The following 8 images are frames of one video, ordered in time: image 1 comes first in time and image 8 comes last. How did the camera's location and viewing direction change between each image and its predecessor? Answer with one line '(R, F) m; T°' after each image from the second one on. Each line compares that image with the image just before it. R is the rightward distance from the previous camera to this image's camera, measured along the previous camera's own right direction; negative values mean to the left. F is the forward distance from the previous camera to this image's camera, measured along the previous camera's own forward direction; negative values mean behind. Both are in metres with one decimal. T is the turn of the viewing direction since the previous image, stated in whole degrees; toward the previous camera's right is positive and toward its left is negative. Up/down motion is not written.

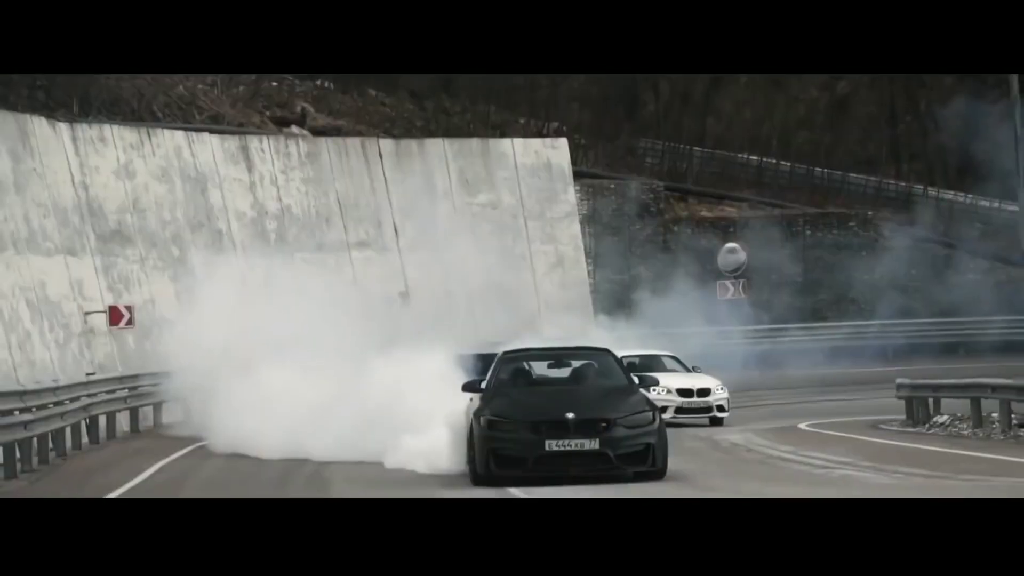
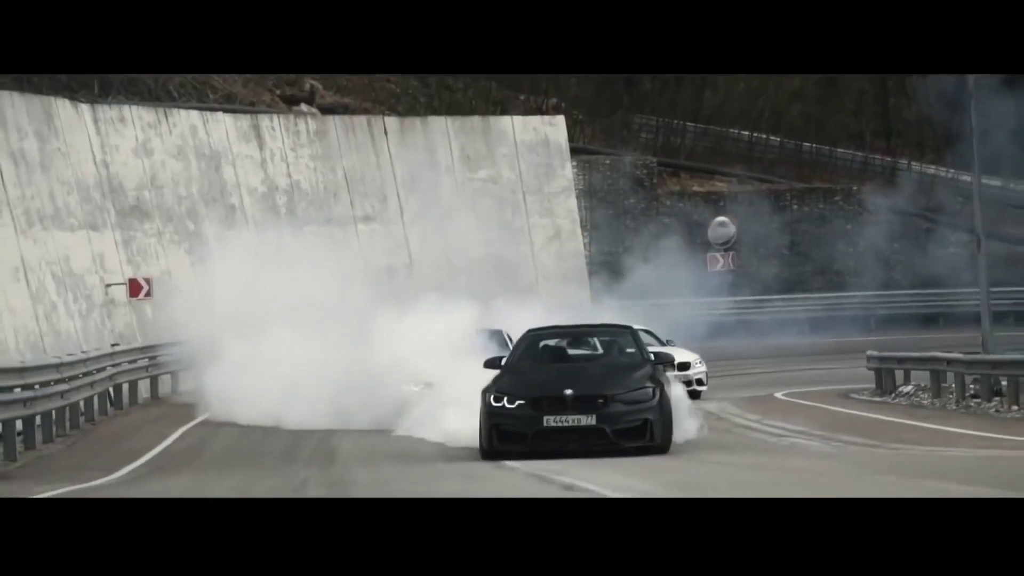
(+0.1, -1.7) m; 0°
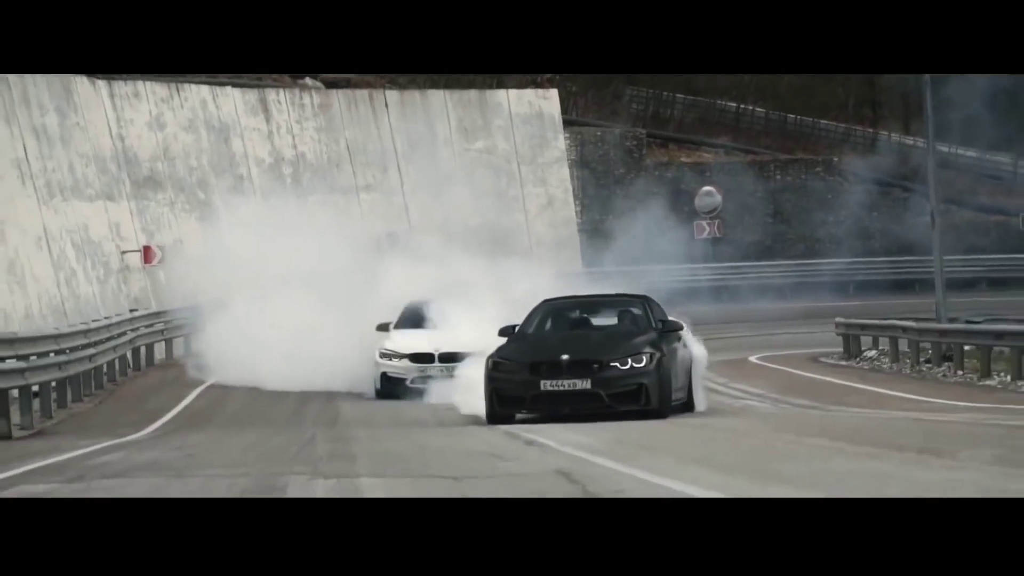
(+0.1, -1.8) m; 0°
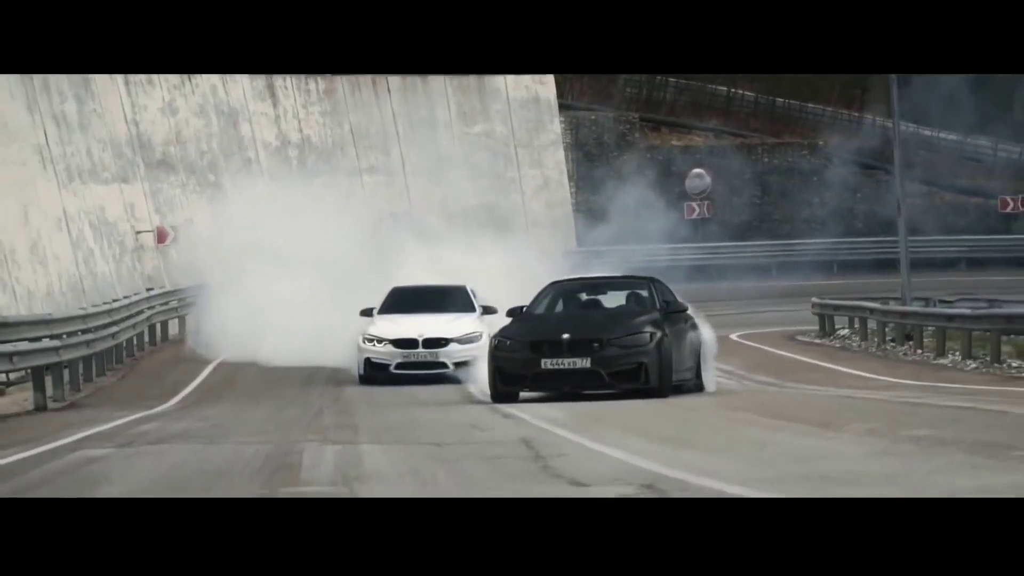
(+0.1, -1.7) m; 0°
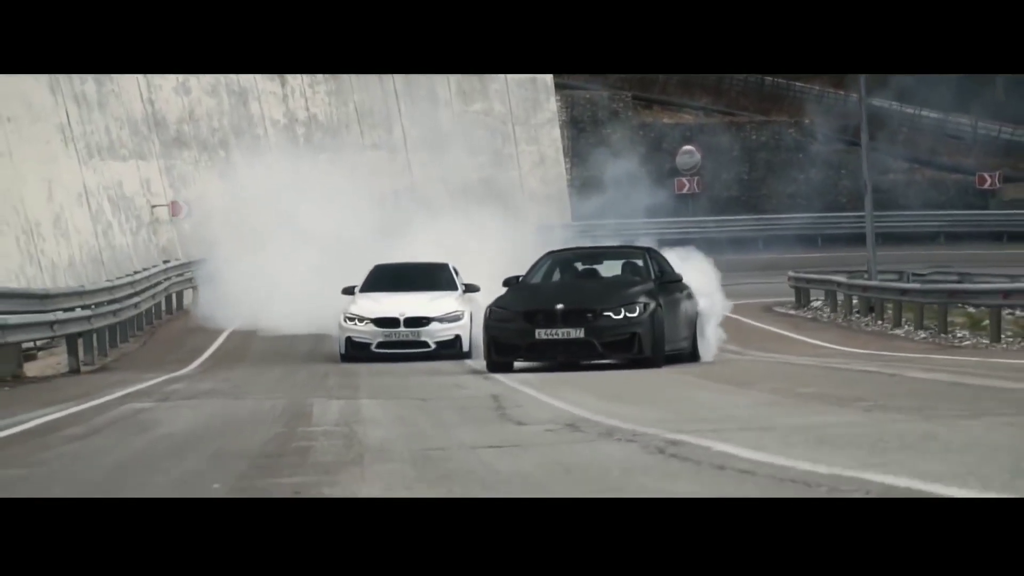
(+0.1, -1.9) m; 0°
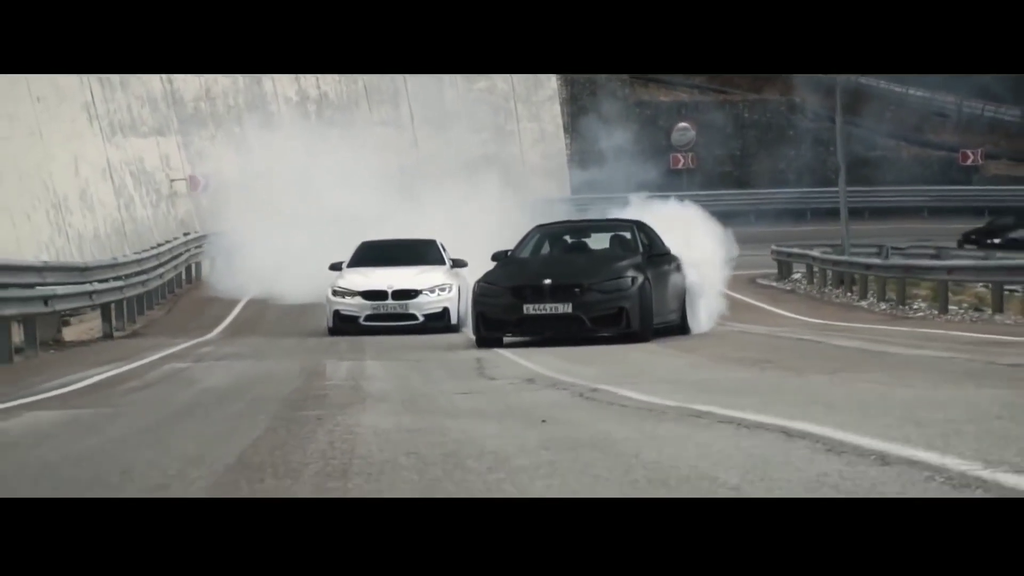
(+0.1, -2.0) m; 0°
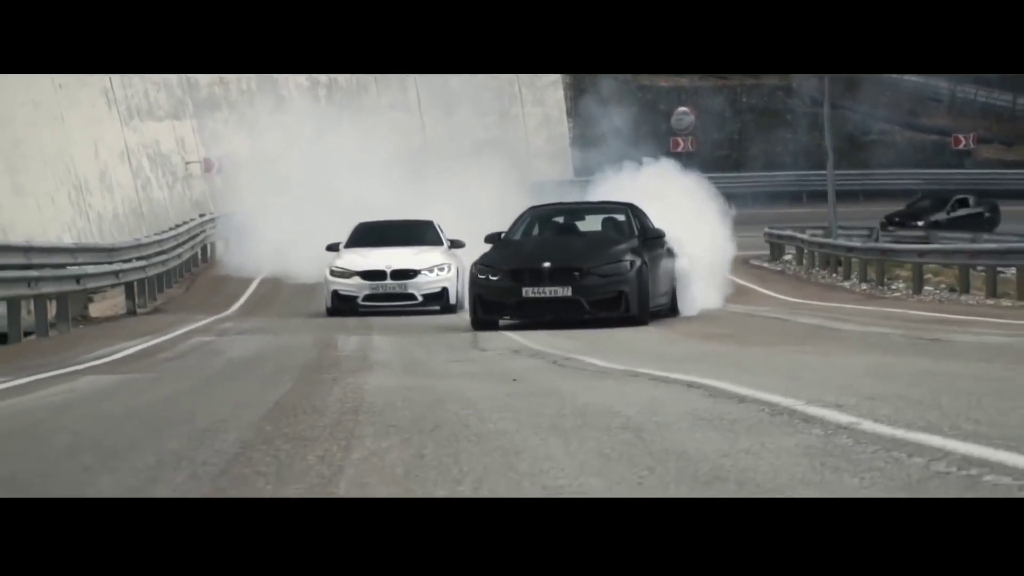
(+0.1, -1.3) m; 0°
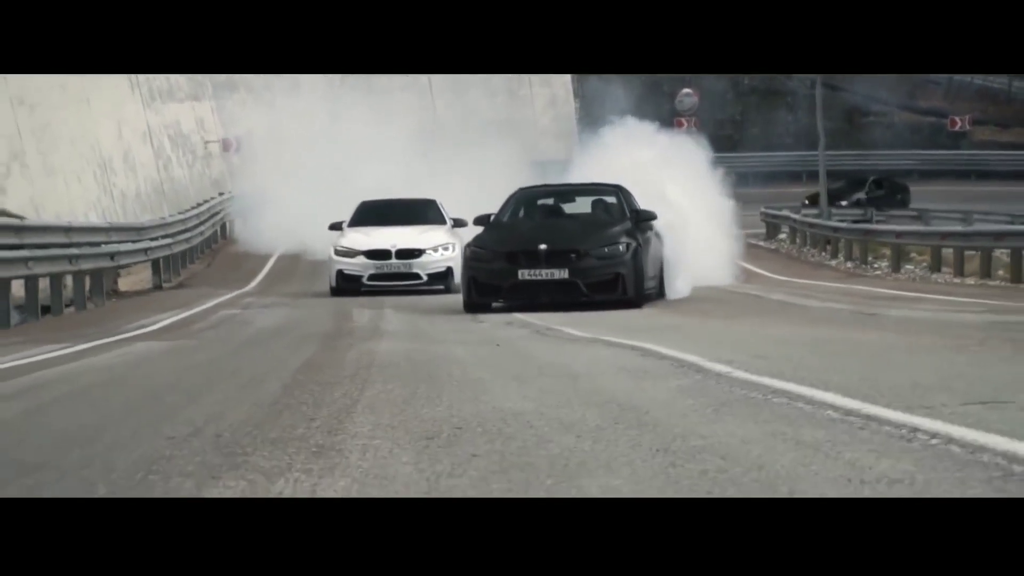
(+0.1, -1.5) m; 0°
